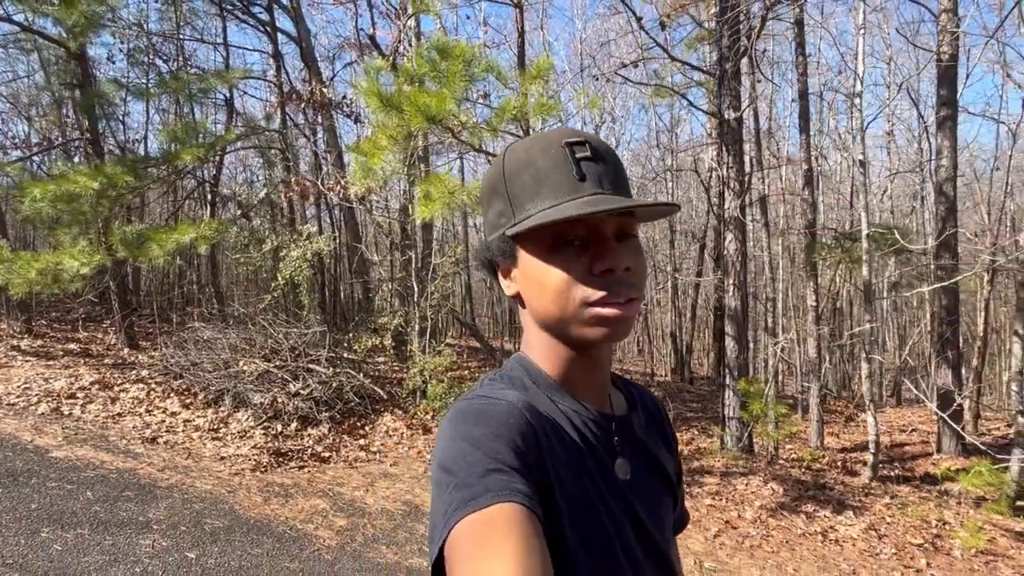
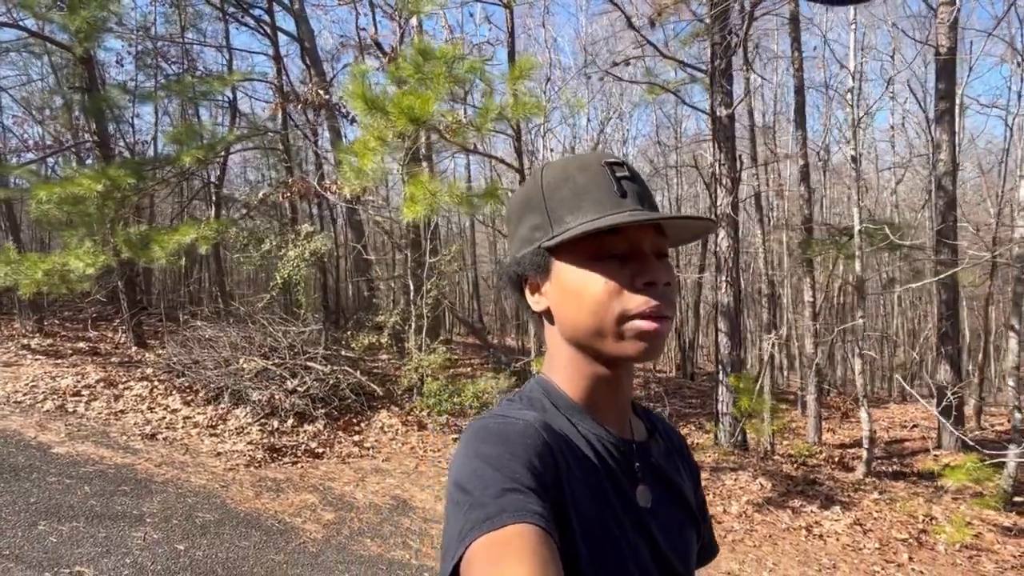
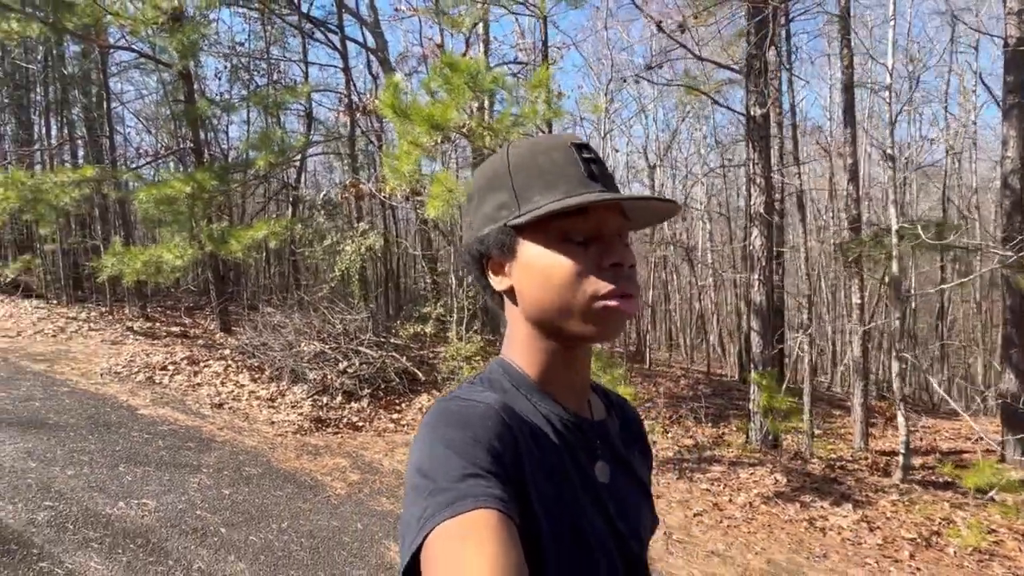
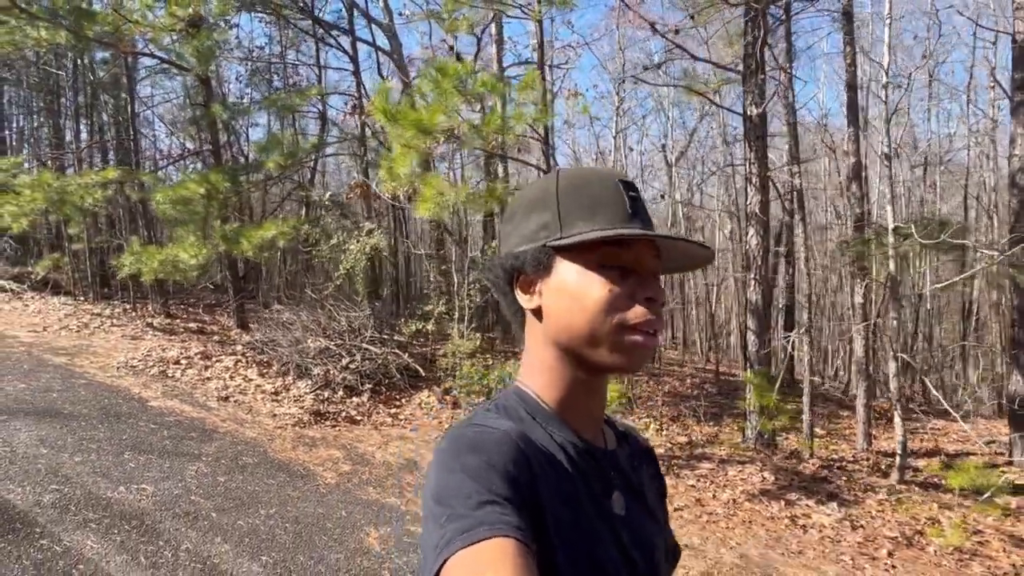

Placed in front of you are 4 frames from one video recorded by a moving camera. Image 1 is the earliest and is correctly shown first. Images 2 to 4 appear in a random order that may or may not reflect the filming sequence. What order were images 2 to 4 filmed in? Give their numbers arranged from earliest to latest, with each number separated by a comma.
2, 3, 4
